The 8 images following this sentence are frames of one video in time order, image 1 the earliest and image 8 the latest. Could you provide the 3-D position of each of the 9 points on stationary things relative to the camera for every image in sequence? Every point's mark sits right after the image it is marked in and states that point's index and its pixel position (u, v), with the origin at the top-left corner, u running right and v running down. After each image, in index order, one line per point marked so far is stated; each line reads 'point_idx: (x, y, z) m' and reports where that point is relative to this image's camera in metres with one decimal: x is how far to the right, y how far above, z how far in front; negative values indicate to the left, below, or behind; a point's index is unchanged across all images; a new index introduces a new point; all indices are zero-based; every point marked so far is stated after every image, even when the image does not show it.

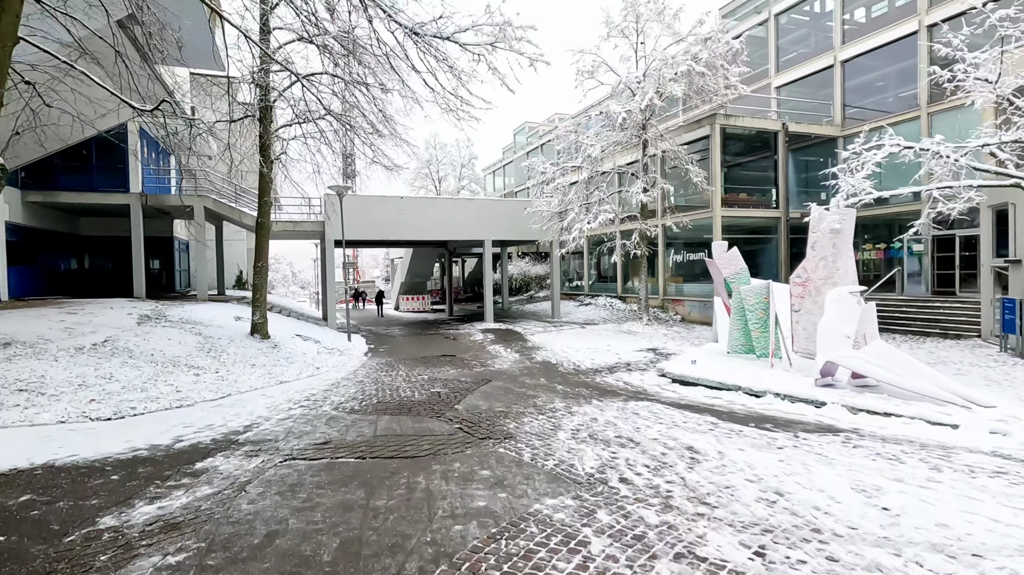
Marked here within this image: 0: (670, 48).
0: (+4.1, +6.3, +14.0) m
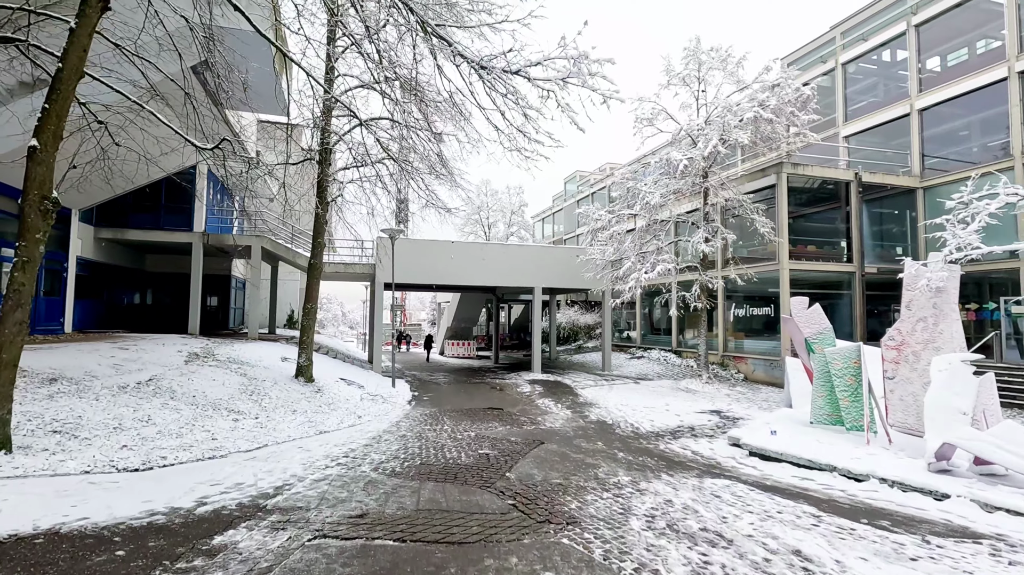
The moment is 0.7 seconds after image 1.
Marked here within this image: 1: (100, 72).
0: (+5.6, +4.9, +13.6) m
1: (-5.6, +2.9, +7.3) m
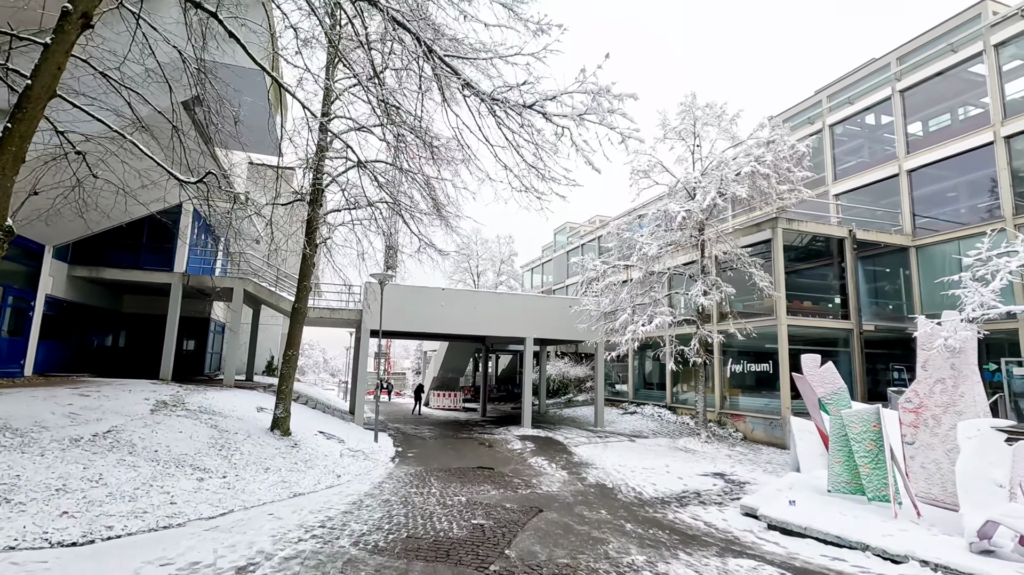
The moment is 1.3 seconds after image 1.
0: (+5.5, +3.5, +13.6) m
1: (-5.5, +2.4, +6.9) m
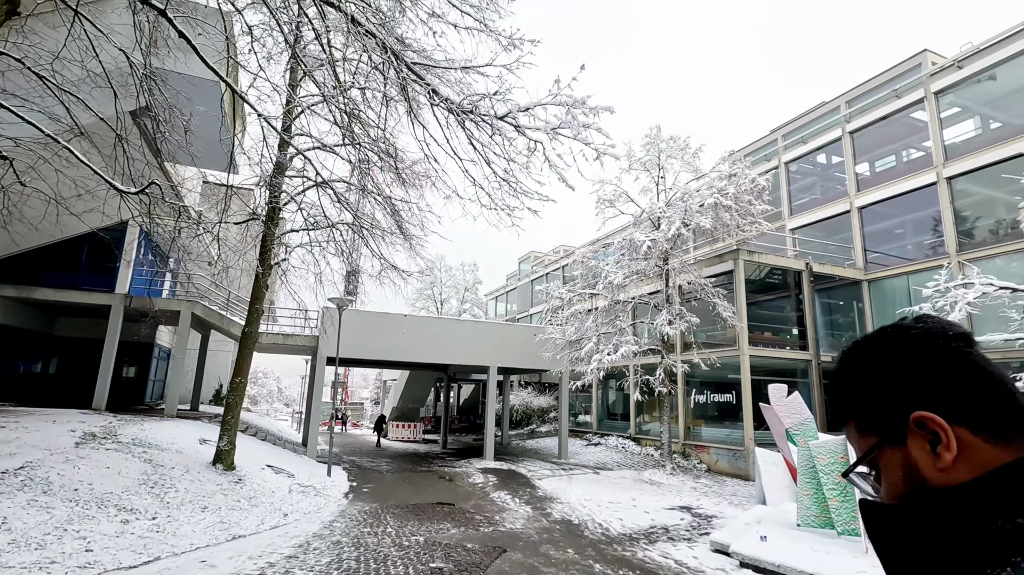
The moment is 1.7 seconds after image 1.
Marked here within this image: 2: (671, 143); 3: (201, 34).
0: (+4.7, +2.7, +13.9) m
1: (-5.9, +2.2, +6.4) m
2: (+4.2, +3.8, +14.2) m
3: (-3.5, +2.9, +6.0) m
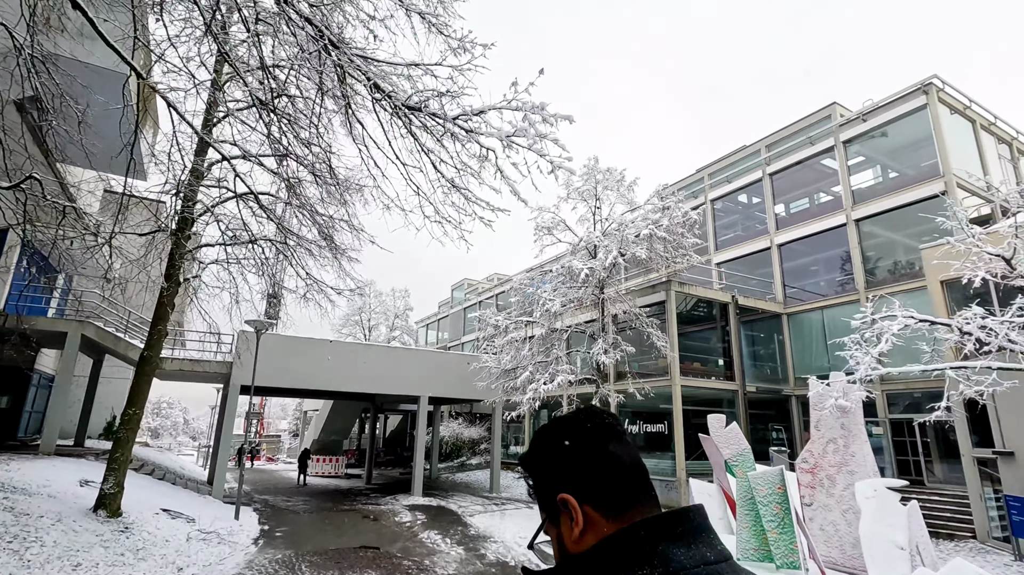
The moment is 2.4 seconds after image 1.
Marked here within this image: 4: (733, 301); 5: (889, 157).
0: (+3.1, +1.9, +14.1) m
1: (-6.5, +2.1, +5.3) m
2: (+2.6, +3.1, +14.5) m
3: (-4.0, +2.7, +5.3) m
4: (+6.9, -0.4, +16.7) m
5: (+11.1, +3.8, +15.8) m
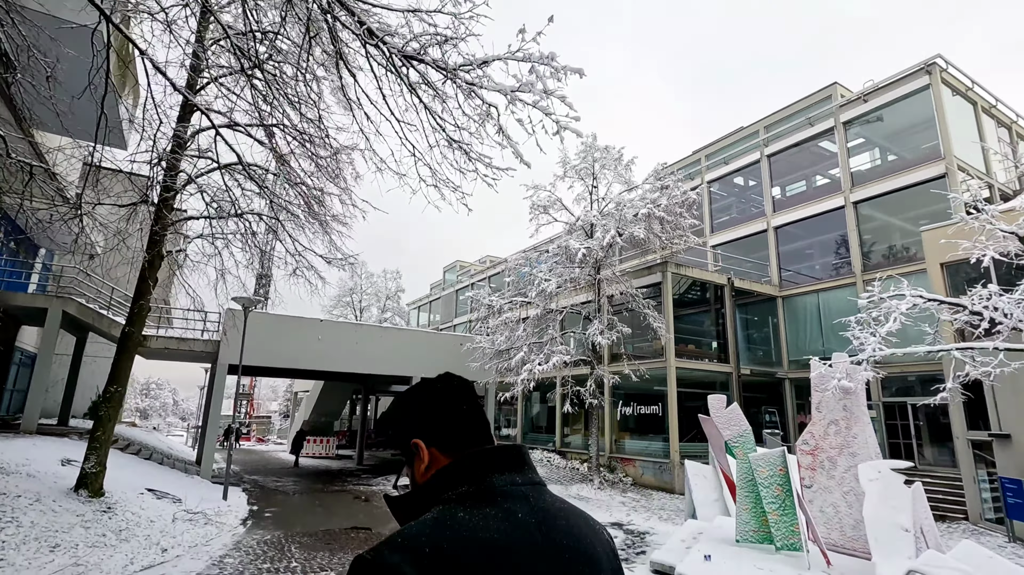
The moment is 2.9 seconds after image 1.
0: (+2.9, +2.4, +13.9) m
1: (-6.5, +2.4, +4.9) m
2: (+2.5, +3.6, +14.2) m
3: (-4.0, +3.0, +4.9) m
4: (+6.7, +0.1, +16.6) m
5: (+11.0, +4.3, +15.6) m
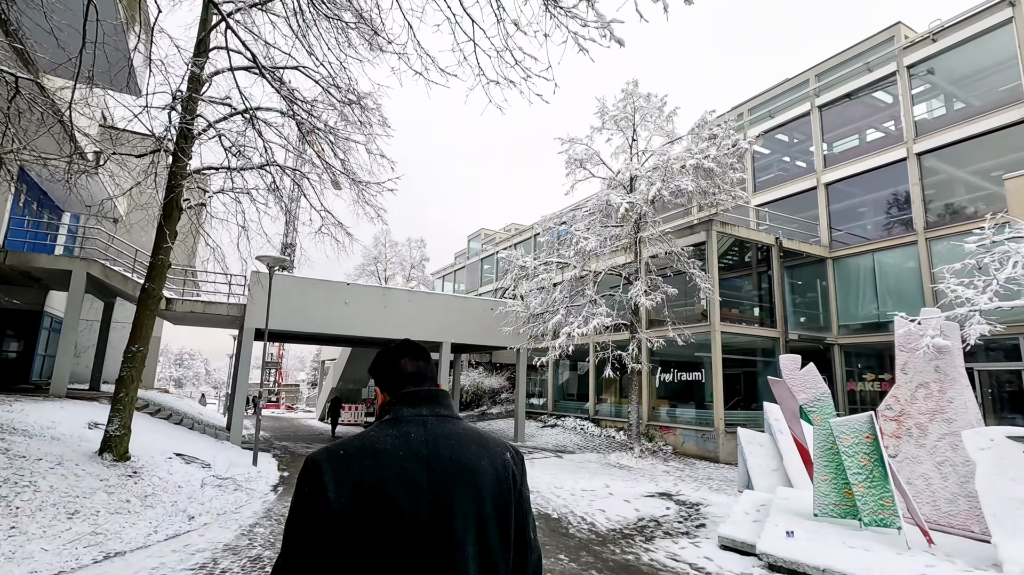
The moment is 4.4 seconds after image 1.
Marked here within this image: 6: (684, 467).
0: (+3.8, +3.4, +12.9) m
1: (-6.0, +2.9, +4.3) m
2: (+3.3, +4.6, +13.1) m
3: (-3.5, +3.5, +4.2) m
4: (+7.7, +1.3, +15.5) m
5: (+11.8, +5.4, +14.2) m
6: (+3.8, -3.9, +11.8) m
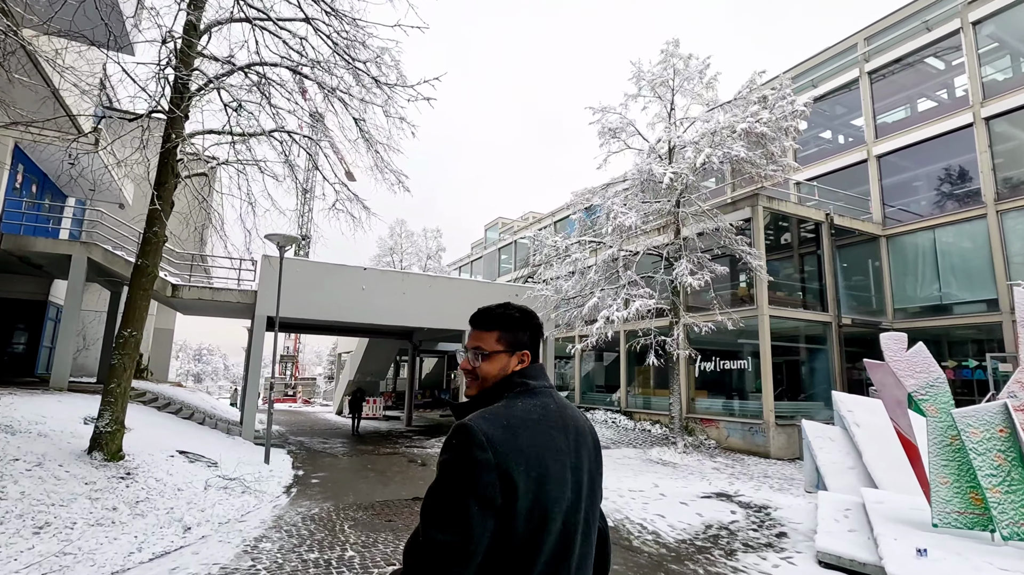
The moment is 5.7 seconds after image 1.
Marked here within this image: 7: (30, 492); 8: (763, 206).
0: (+4.4, +3.9, +11.7) m
1: (-5.6, +3.1, +3.4) m
2: (+3.9, +5.0, +12.0) m
3: (-3.1, +3.8, +3.2) m
4: (+8.4, +1.8, +14.3) m
5: (+12.5, +5.9, +12.8) m
6: (+4.4, -3.5, +10.7) m
7: (-4.3, -1.8, +4.8) m
8: (+5.9, +1.9, +12.5) m
